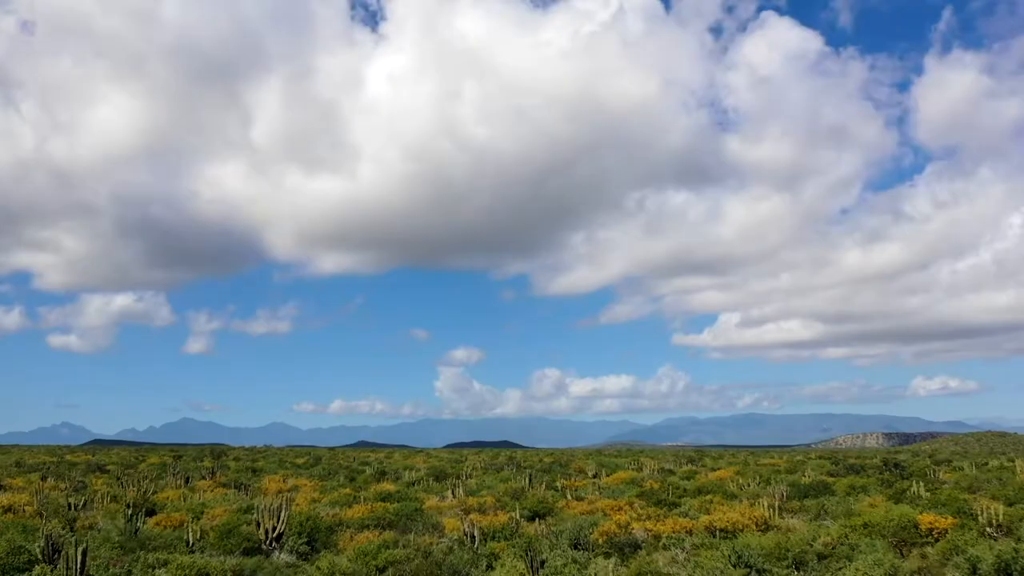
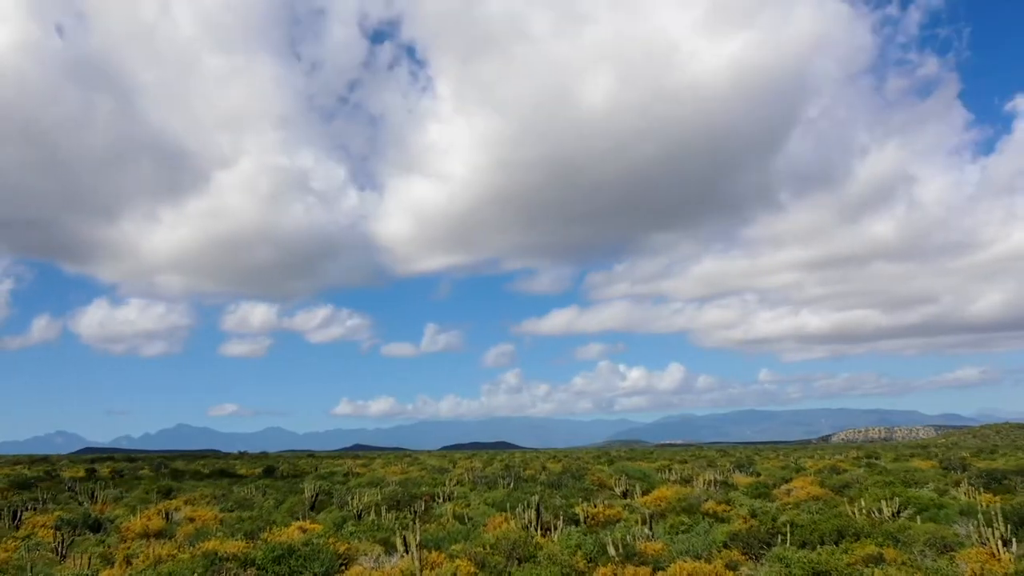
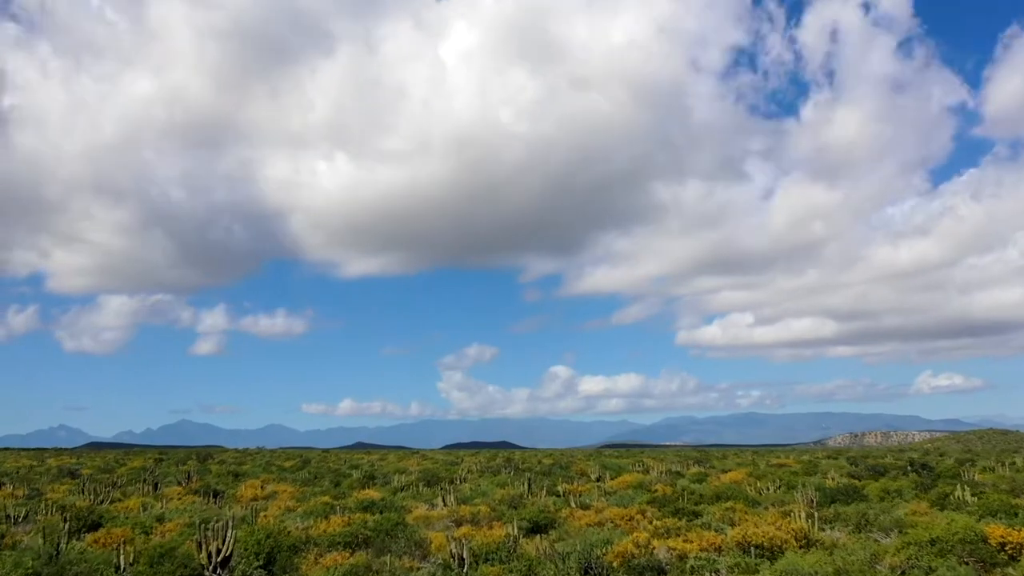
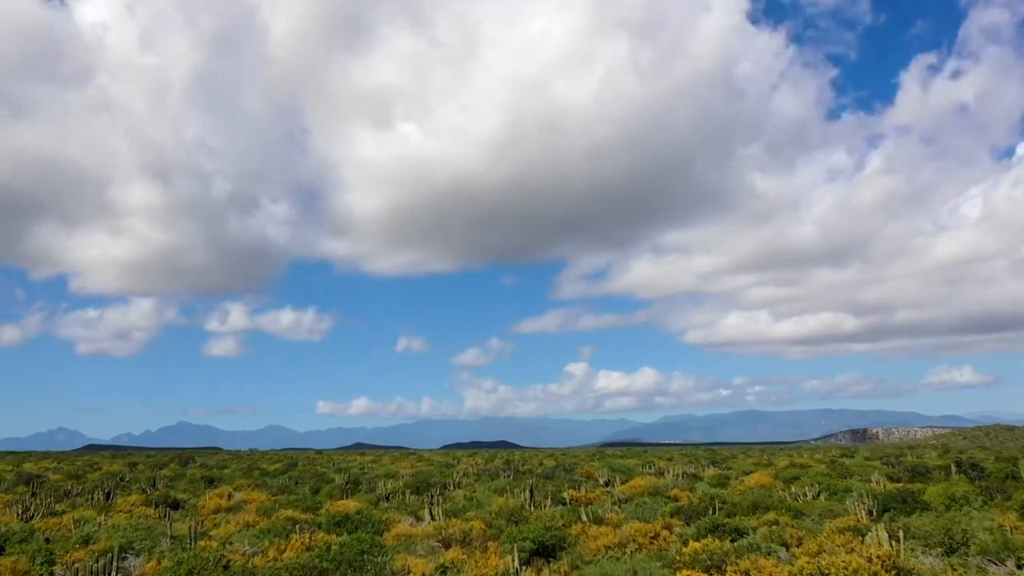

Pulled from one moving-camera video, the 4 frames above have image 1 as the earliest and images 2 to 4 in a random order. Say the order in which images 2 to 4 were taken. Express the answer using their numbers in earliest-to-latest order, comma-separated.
3, 4, 2
